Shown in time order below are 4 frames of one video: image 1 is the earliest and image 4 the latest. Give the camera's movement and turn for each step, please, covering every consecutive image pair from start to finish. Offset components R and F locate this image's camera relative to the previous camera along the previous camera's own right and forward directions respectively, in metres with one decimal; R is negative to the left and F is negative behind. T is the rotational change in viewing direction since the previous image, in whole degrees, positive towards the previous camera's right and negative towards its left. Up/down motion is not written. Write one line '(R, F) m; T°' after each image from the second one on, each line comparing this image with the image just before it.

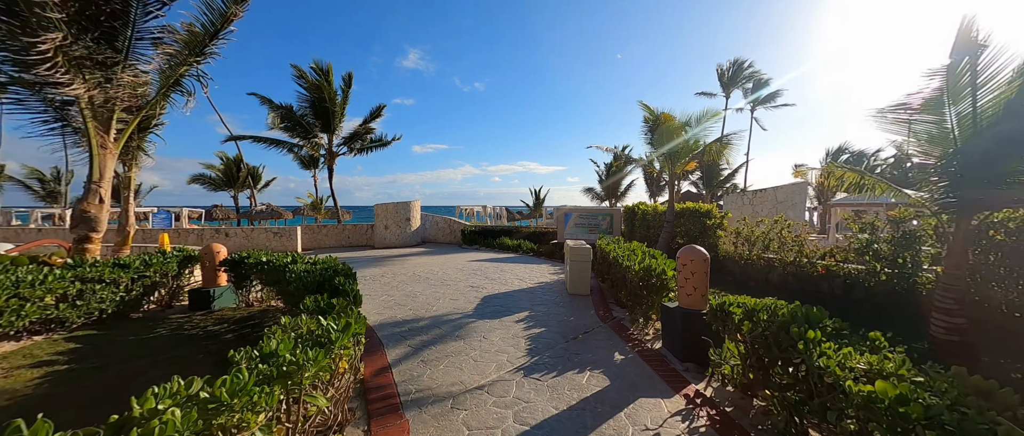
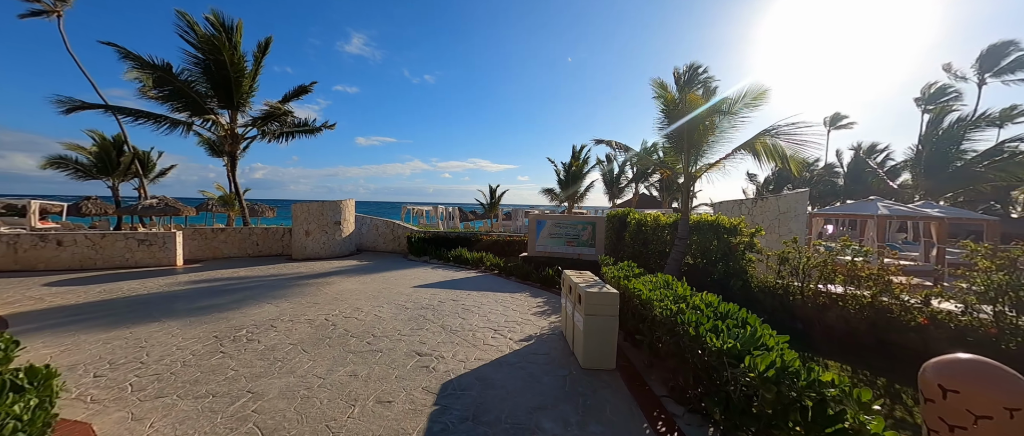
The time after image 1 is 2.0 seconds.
(-0.3, +2.5) m; +9°
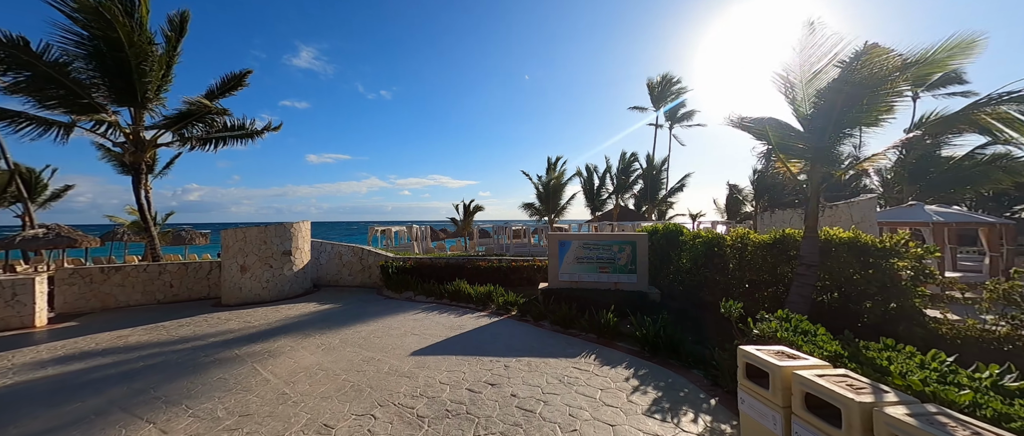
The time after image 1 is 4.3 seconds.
(-1.3, +2.4) m; +7°
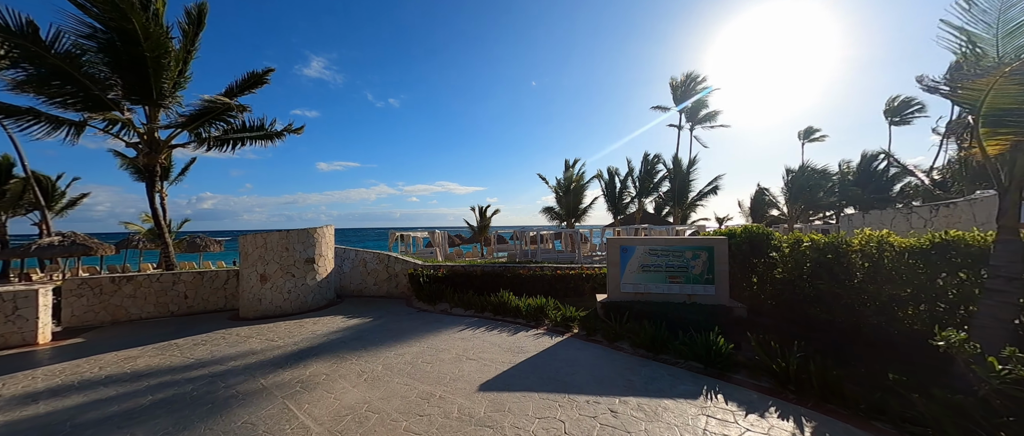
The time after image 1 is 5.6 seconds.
(-1.1, +1.0) m; -1°
